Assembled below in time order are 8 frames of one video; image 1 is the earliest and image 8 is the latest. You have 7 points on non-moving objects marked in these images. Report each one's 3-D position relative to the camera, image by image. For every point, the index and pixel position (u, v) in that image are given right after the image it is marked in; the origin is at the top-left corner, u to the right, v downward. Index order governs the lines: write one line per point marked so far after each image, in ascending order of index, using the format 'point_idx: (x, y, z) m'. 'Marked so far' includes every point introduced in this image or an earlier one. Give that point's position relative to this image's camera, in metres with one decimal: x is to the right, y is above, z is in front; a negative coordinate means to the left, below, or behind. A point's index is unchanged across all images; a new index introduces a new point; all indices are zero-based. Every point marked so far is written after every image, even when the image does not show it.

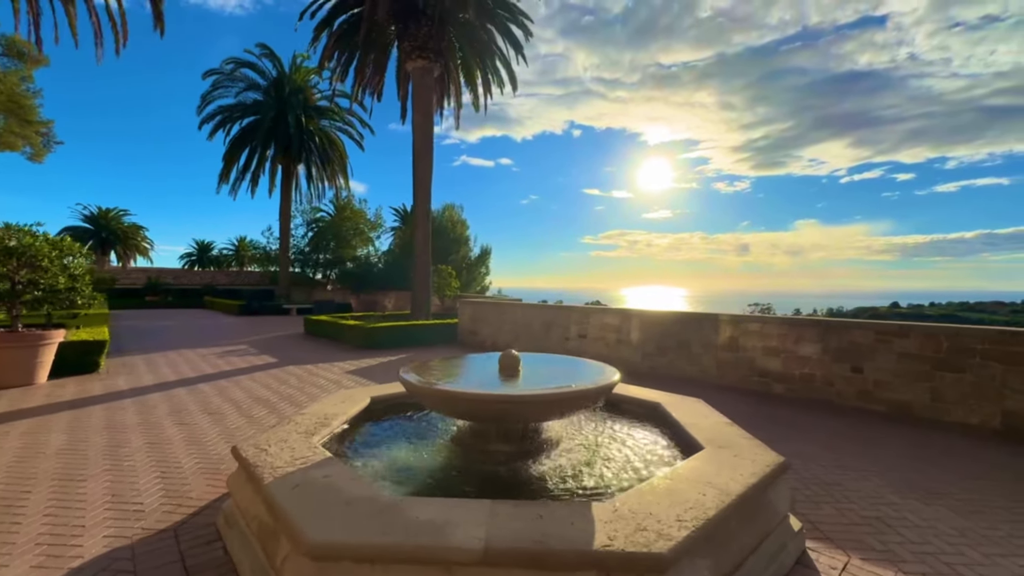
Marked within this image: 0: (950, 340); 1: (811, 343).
0: (+4.3, -0.5, +4.4) m
1: (+3.5, -0.6, +5.3) m
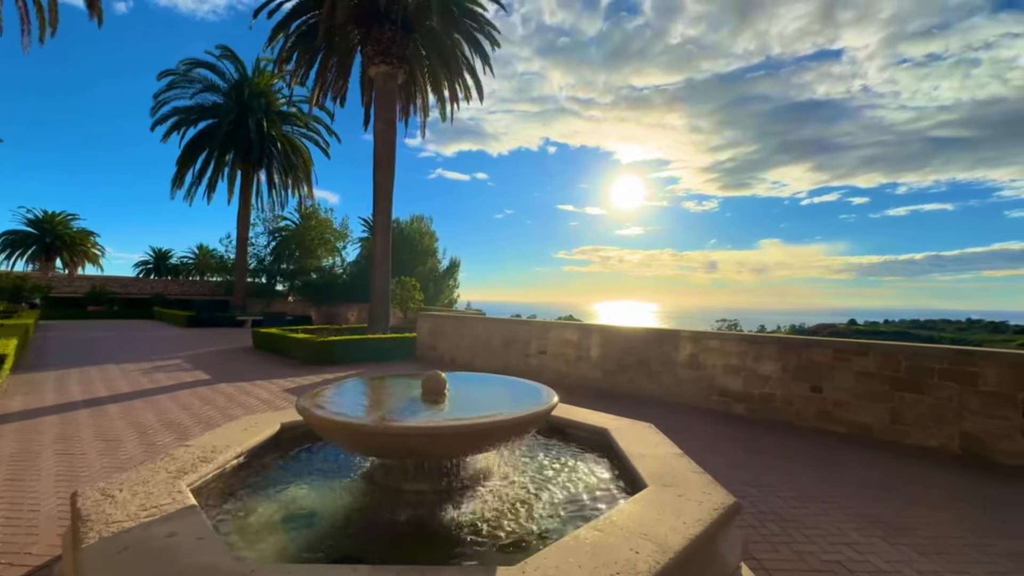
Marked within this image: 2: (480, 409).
0: (+3.8, -0.7, +4.3) m
1: (+3.0, -0.8, +5.1) m
2: (-0.2, -0.7, +2.6) m
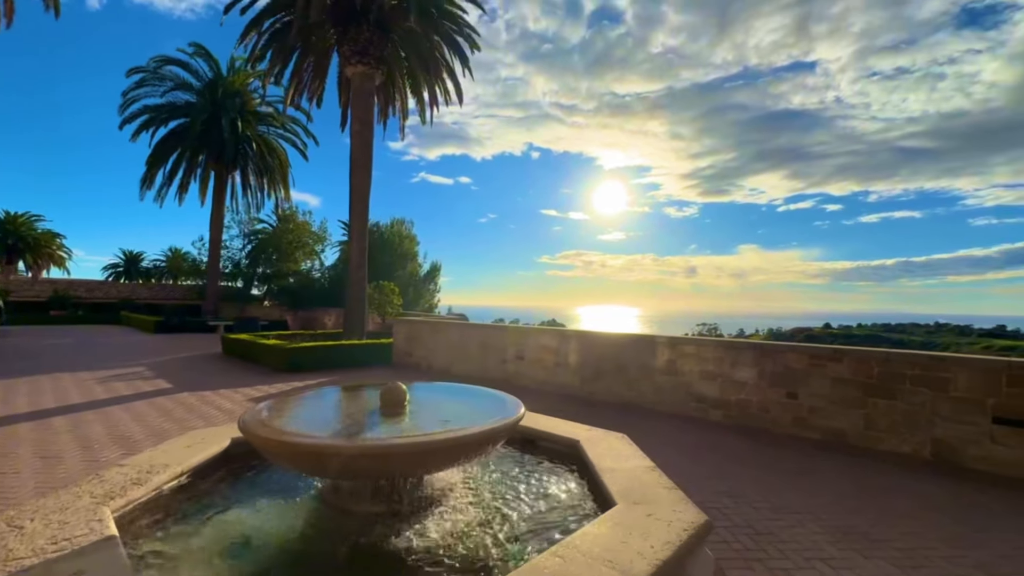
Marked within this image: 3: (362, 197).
0: (+3.5, -0.7, +4.3) m
1: (+2.7, -0.9, +5.1) m
2: (-0.4, -0.7, +2.5) m
3: (-3.7, +2.2, +11.3) m
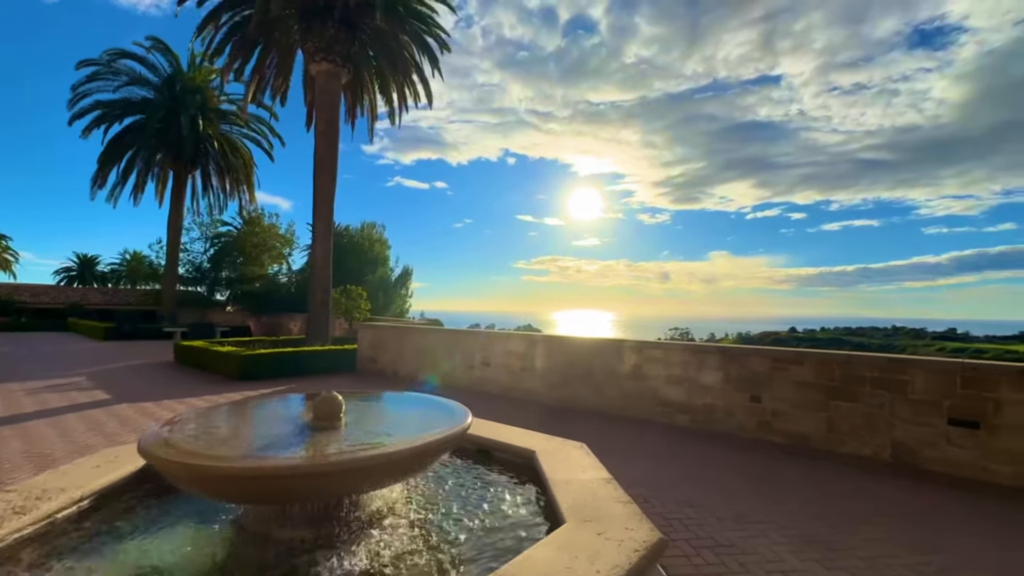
0: (+3.1, -0.8, +4.3) m
1: (+2.3, -0.9, +5.0) m
2: (-0.7, -0.7, +2.3) m
3: (-4.5, +2.1, +10.9) m
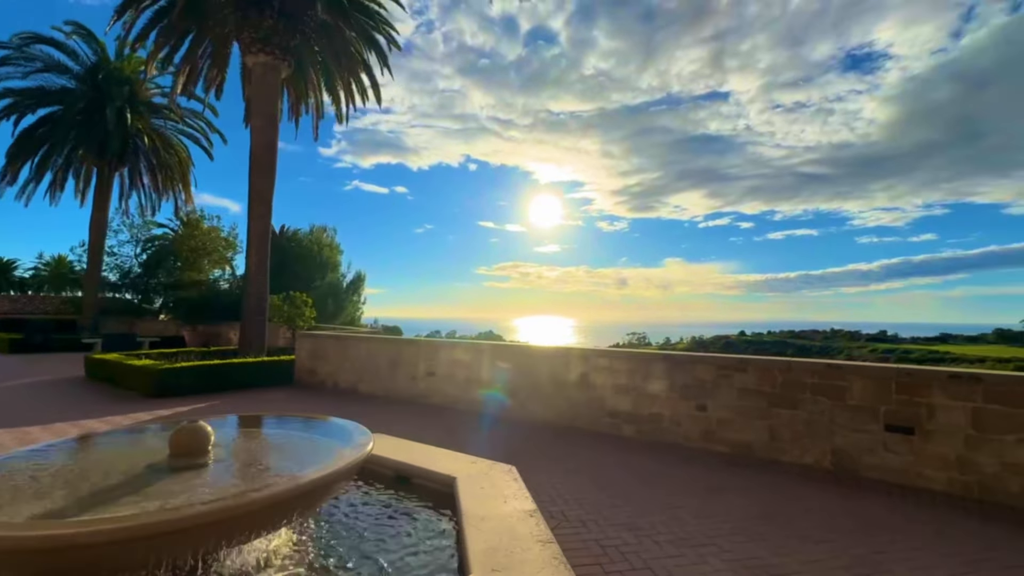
0: (+2.5, -0.8, +4.2) m
1: (+1.6, -1.0, +4.9) m
2: (-1.1, -0.8, +1.9) m
3: (-5.6, +2.0, +10.2) m
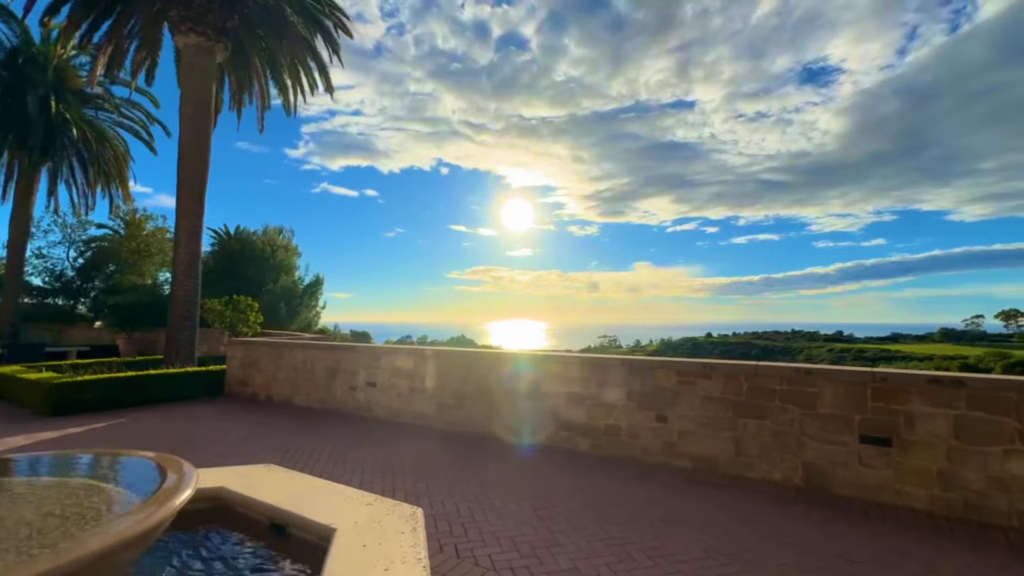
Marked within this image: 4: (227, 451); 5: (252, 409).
0: (+2.0, -0.8, +3.8) m
1: (+1.0, -1.0, +4.4) m
2: (-1.5, -0.7, +1.2) m
3: (-6.5, +1.9, +9.3) m
4: (-3.1, -1.7, +4.9) m
5: (-4.0, -1.9, +7.0) m
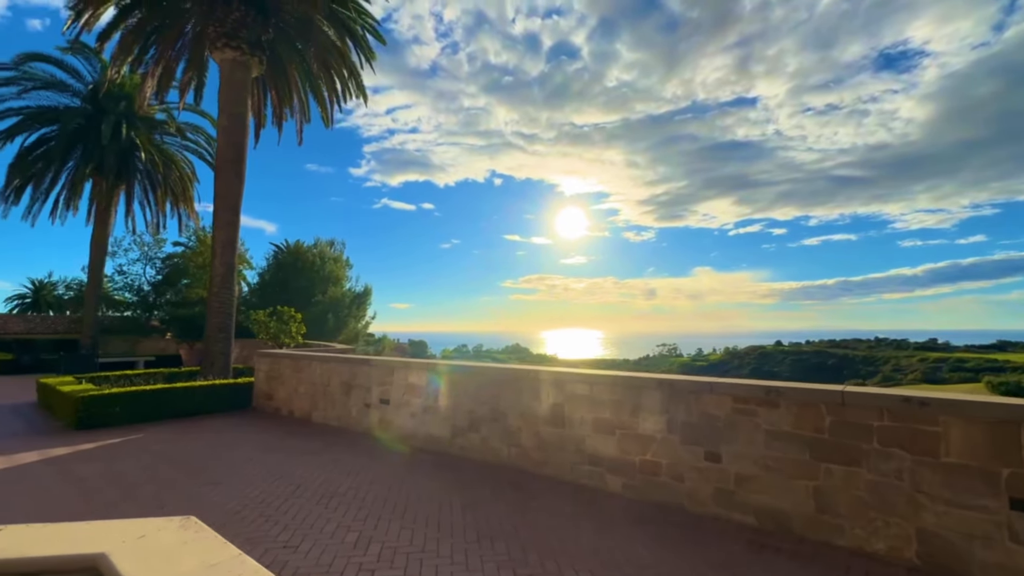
0: (+2.0, -0.8, +2.8) m
1: (+1.1, -1.0, +3.6) m
2: (-1.7, -0.7, +0.7) m
3: (-5.8, +1.7, +9.4) m
4: (-2.9, -1.8, +4.5) m
5: (-3.6, -2.0, +6.7) m
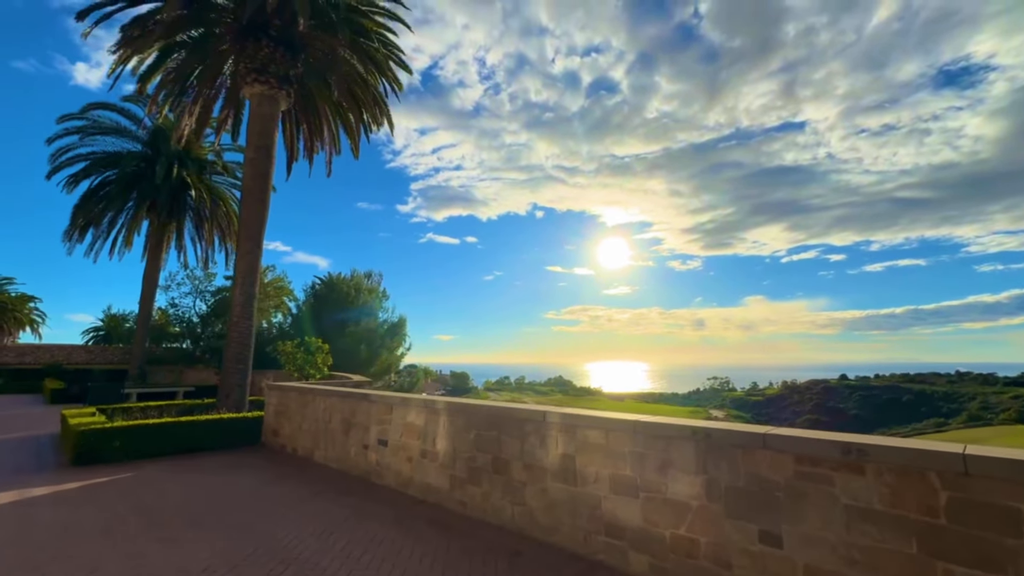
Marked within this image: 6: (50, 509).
0: (+1.9, -0.9, +1.9) m
1: (+1.1, -1.1, +2.7) m
2: (-2.0, -0.7, +0.2) m
3: (-5.3, +1.1, +9.3) m
4: (-2.9, -2.1, +4.0) m
5: (-3.3, -2.4, +6.2) m
6: (-4.3, -2.1, +4.2) m
